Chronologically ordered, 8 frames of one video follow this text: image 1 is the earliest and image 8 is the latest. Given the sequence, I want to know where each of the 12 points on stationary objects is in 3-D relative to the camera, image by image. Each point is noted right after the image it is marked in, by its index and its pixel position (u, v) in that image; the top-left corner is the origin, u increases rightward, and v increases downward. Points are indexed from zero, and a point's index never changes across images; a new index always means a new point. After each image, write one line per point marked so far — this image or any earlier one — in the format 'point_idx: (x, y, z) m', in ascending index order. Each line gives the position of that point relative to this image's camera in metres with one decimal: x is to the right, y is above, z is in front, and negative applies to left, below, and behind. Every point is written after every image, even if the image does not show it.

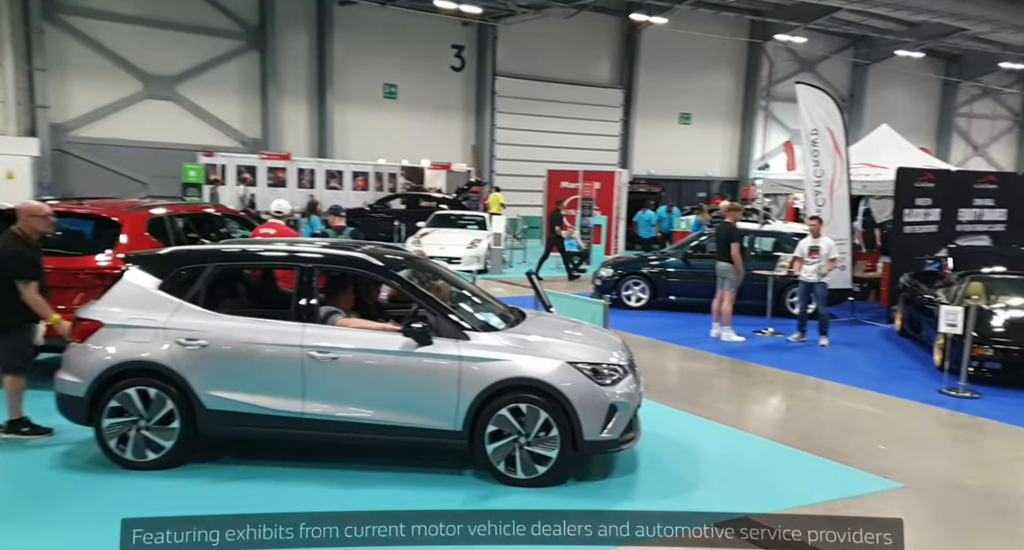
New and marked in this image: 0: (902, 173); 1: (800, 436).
0: (+6.2, +1.6, +11.6) m
1: (+2.8, -1.6, +7.3) m
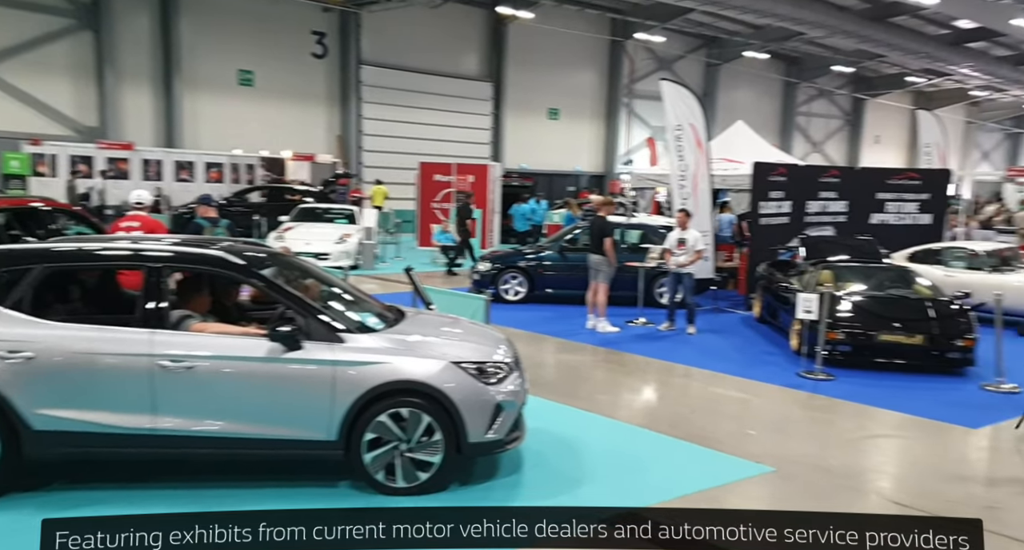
0: (+4.1, +1.8, +12.1) m
1: (+1.6, -1.5, +7.3) m
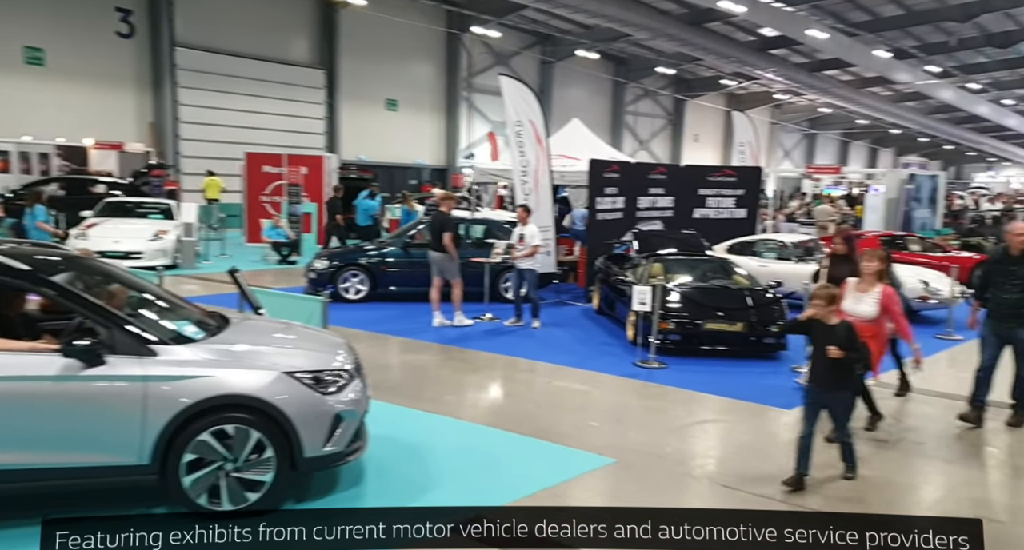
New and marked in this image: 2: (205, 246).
0: (+1.4, +1.9, +12.4) m
1: (+0.1, -1.5, +7.2) m
2: (-8.1, +0.8, +18.9) m
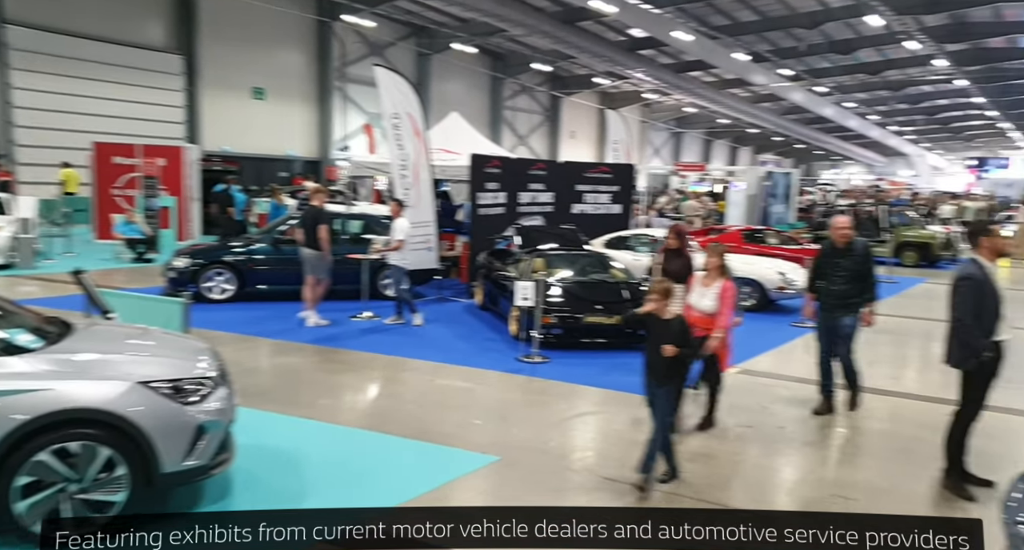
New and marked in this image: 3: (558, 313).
0: (-0.7, +2.0, +12.2) m
1: (-1.1, -1.4, +6.9) m
2: (-11.1, +0.7, +17.1) m
3: (+0.6, -0.5, +9.8) m
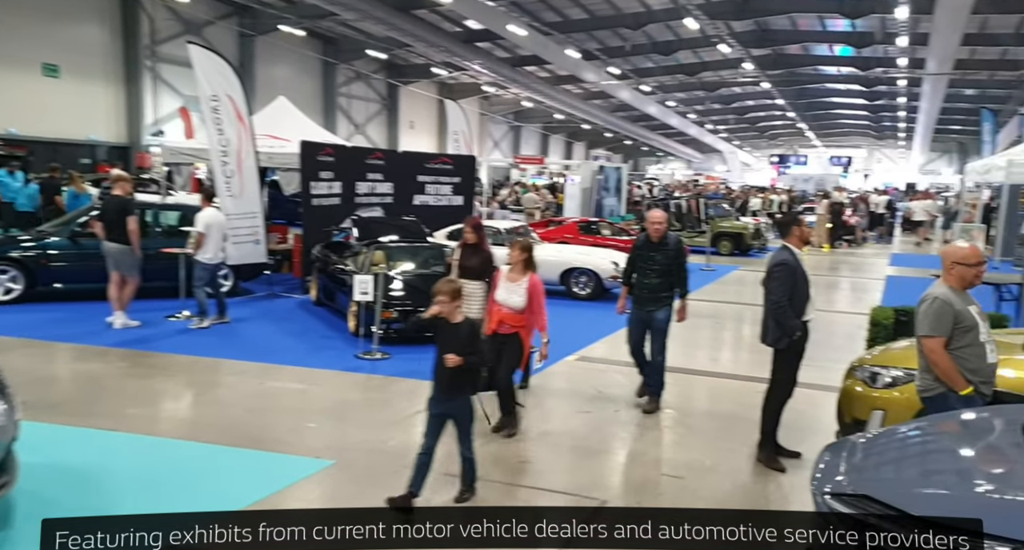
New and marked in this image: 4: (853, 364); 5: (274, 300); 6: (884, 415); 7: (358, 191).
0: (-3.4, +2.1, +11.6) m
1: (-2.5, -1.4, +6.3) m
2: (-14.5, +0.7, +14.1) m
3: (-1.5, -0.4, +9.5) m
4: (+2.2, -0.6, +4.5) m
5: (-4.1, -0.4, +12.4) m
6: (+2.0, -0.8, +4.0) m
7: (-2.8, +1.5, +12.9) m
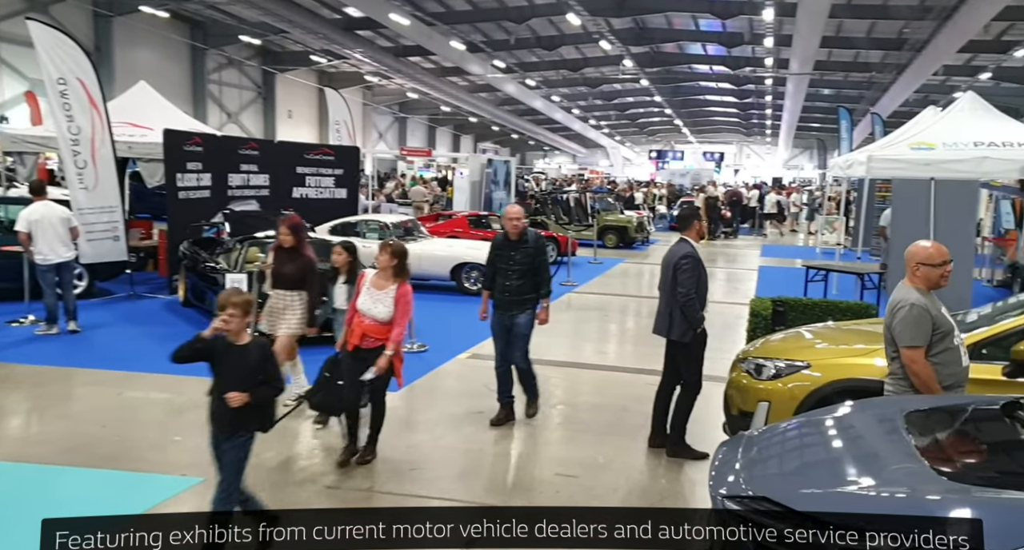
0: (-5.1, +2.1, +10.7) m
1: (-3.4, -1.4, +5.7) m
2: (-16.5, +0.5, +11.4) m
3: (-3.0, -0.4, +8.9) m
4: (+1.5, -0.5, +4.6) m
5: (-6.0, -0.4, +11.4) m
6: (+1.4, -0.7, +4.0) m
7: (-4.7, +1.5, +12.1) m
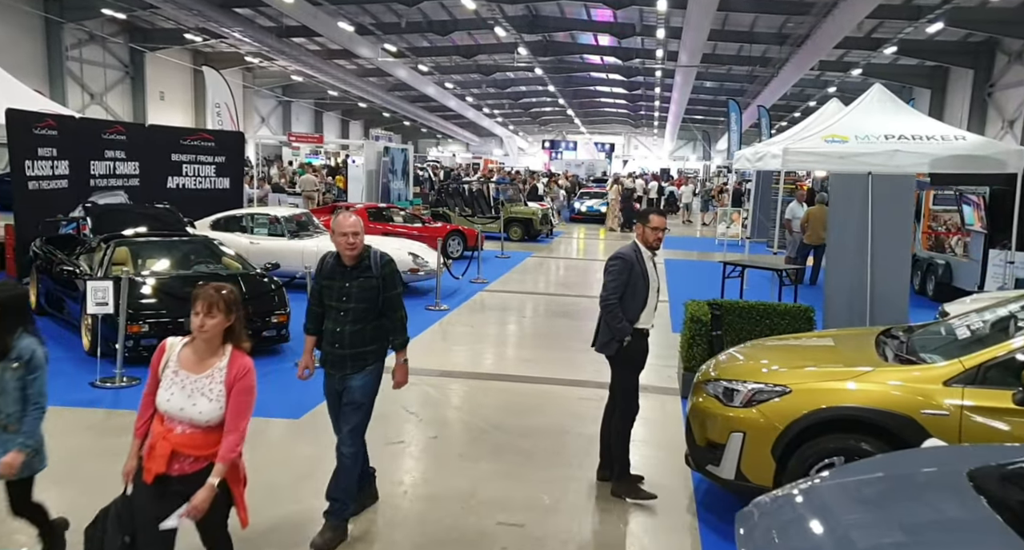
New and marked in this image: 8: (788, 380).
0: (-6.4, +2.0, +9.1) m
1: (-3.9, -1.5, +4.5) m
2: (-17.7, +0.3, +8.2) m
3: (-3.9, -0.4, +7.8) m
4: (+1.1, -0.5, +4.1) m
5: (-7.3, -0.5, +9.8) m
6: (+1.1, -0.8, +3.6) m
7: (-6.2, +1.5, +10.6) m
8: (+1.3, -0.5, +3.5) m
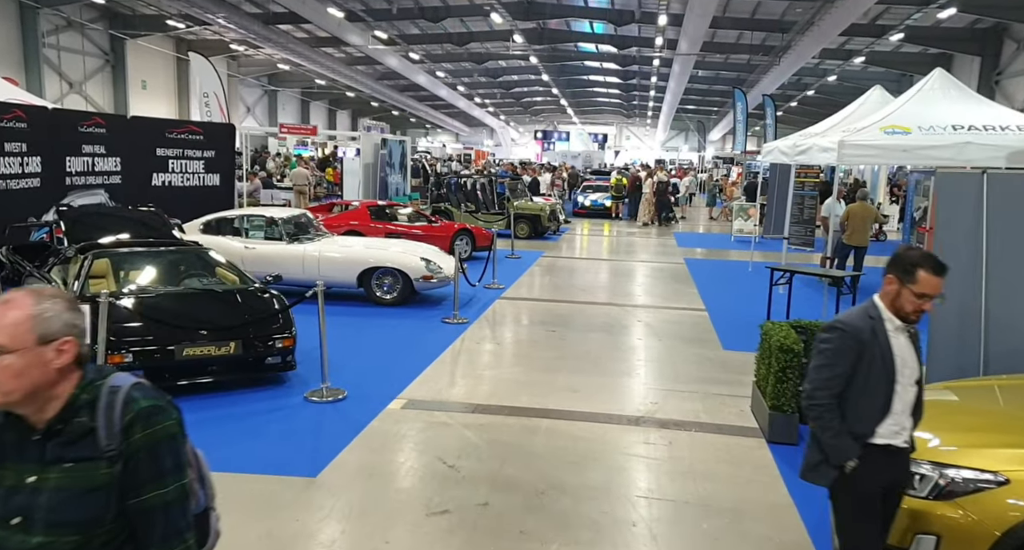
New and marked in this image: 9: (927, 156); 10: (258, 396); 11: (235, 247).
0: (-6.1, +1.9, +8.1) m
1: (-3.5, -1.7, +3.5) m
2: (-17.4, +0.1, +7.0) m
3: (-3.6, -0.6, +6.8) m
4: (+1.5, -0.7, +3.2) m
5: (-7.0, -0.6, +8.8) m
6: (+1.5, -1.0, +2.7) m
7: (-5.9, +1.4, +9.5) m
8: (+1.7, -0.7, +2.6) m
9: (+4.4, +1.3, +7.6) m
10: (-2.8, -1.1, +7.7) m
11: (-3.5, +0.4, +9.2) m
